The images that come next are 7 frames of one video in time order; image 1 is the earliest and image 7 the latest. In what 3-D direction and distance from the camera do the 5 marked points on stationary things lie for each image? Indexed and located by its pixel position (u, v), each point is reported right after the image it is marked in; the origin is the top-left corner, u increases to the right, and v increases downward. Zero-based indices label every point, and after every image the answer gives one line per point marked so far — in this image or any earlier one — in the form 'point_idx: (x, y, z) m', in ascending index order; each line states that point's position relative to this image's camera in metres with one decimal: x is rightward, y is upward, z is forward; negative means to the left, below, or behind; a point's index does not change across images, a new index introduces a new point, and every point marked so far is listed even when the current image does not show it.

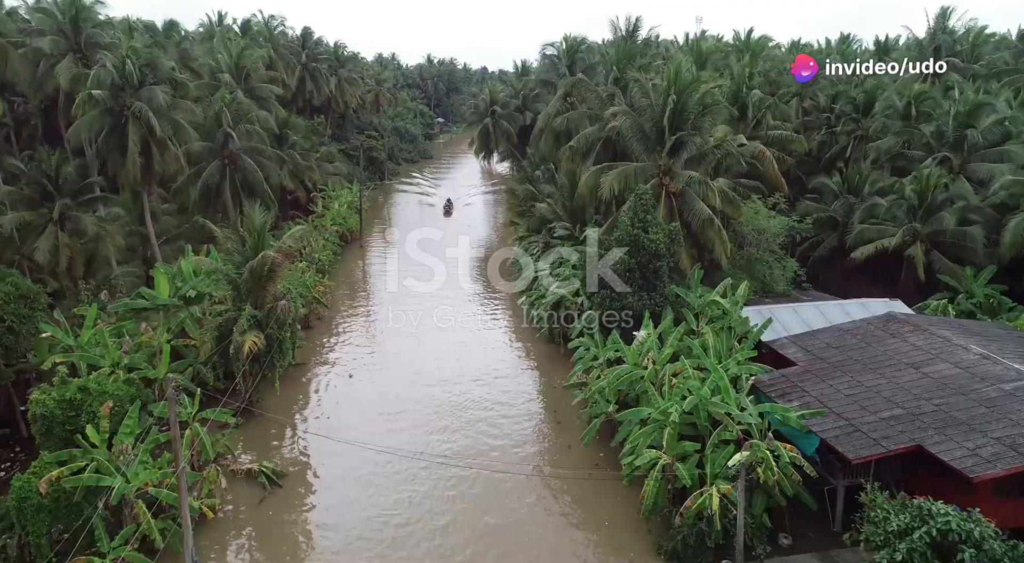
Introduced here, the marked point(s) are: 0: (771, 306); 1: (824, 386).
0: (+5.1, -0.5, +15.0) m
1: (+4.9, -1.6, +11.8) m
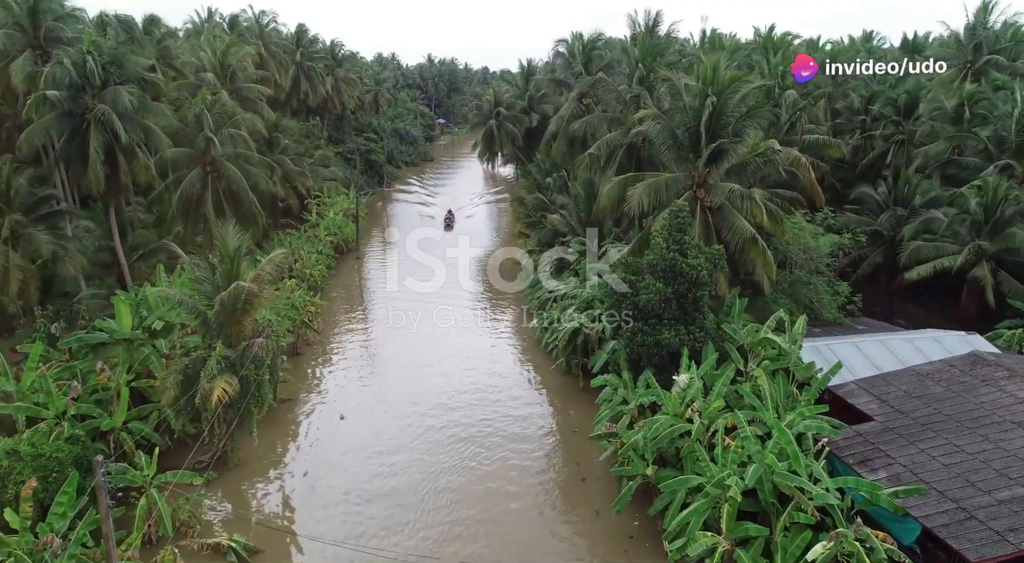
0: (+5.4, -1.0, +12.8) m
1: (+5.2, -2.2, +9.7) m
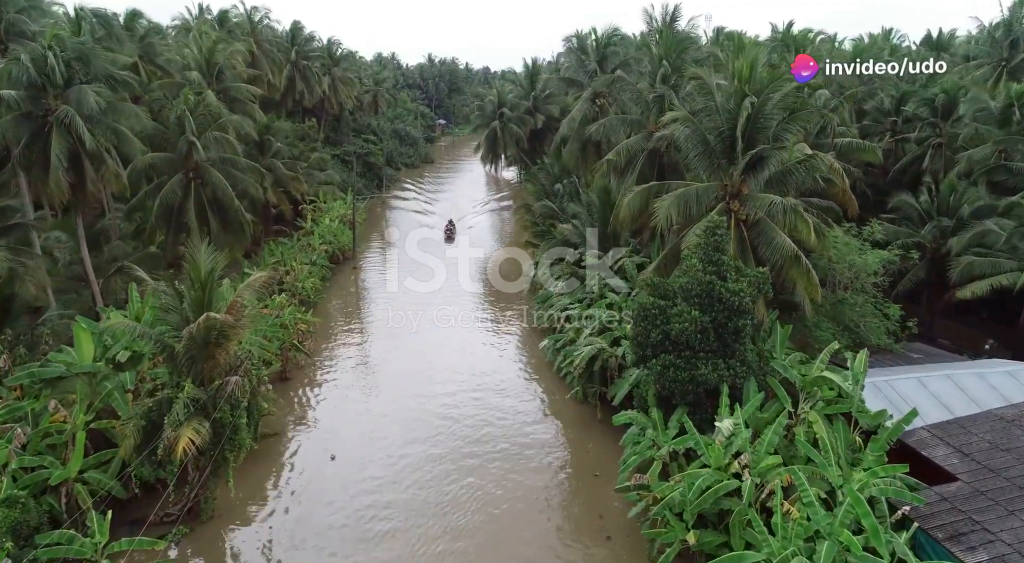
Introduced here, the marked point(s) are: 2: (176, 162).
0: (+5.6, -1.4, +11.2) m
1: (+5.4, -2.6, +8.1) m
2: (-8.8, +3.1, +19.7) m
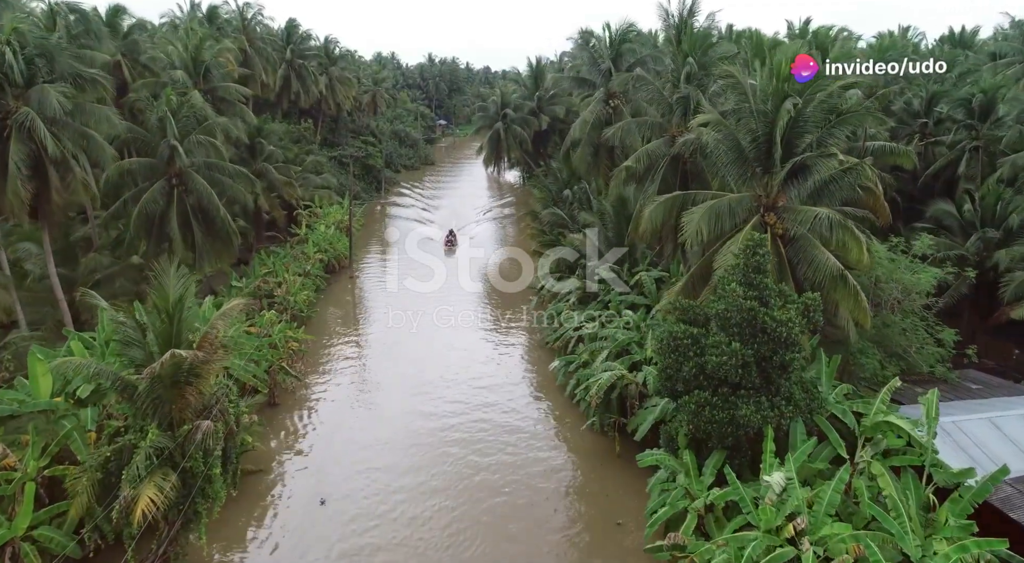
0: (+5.8, -1.8, +9.8) m
1: (+5.6, -2.9, +6.6) m
2: (-8.6, +2.8, +18.3) m
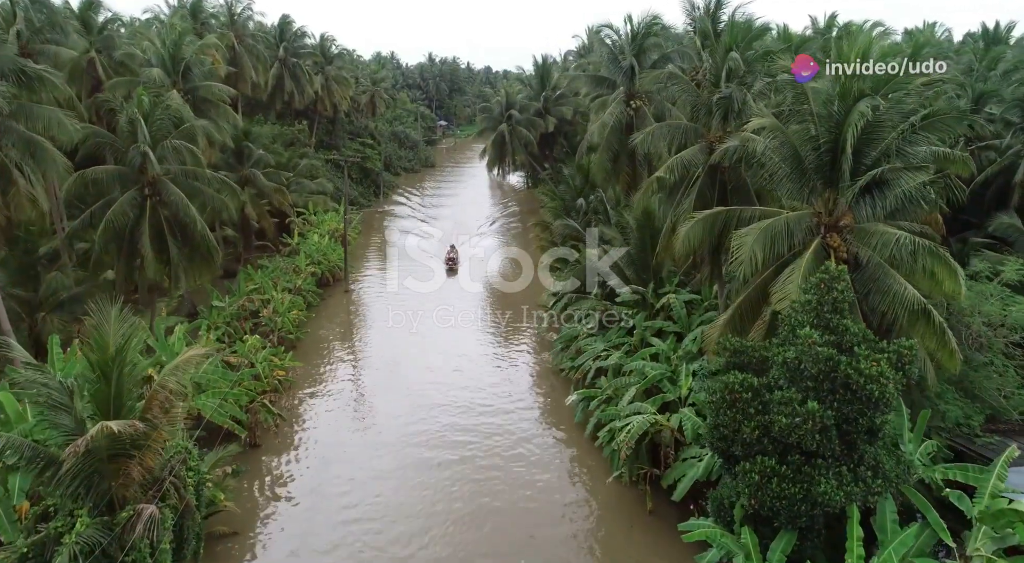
0: (+6.0, -2.2, +7.9) m
1: (+5.8, -3.4, +4.7) m
2: (-8.4, +2.3, +16.4) m
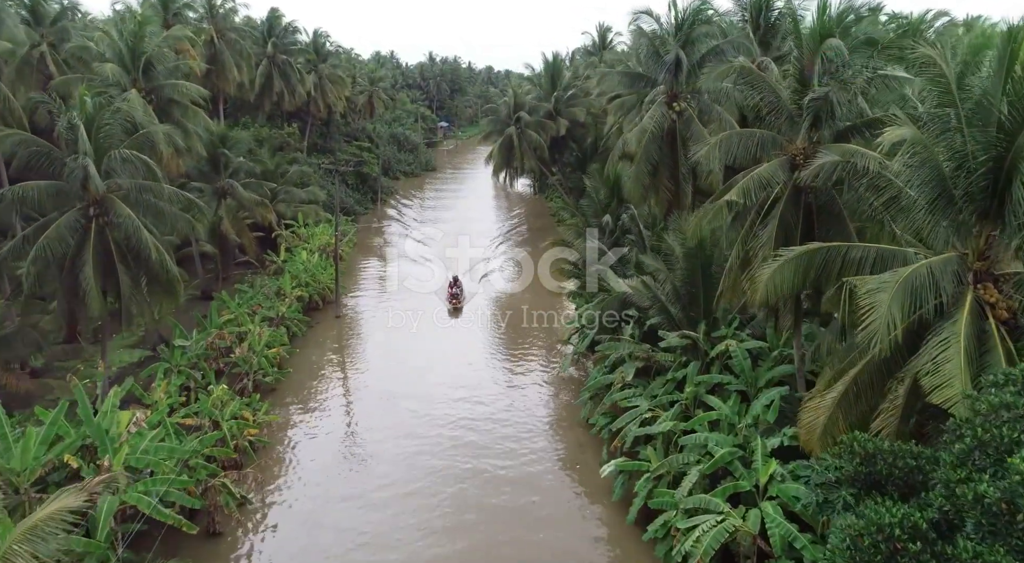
0: (+6.4, -2.9, +5.0) m
1: (+6.2, -4.1, +1.9) m
2: (-8.0, +1.6, +13.6) m
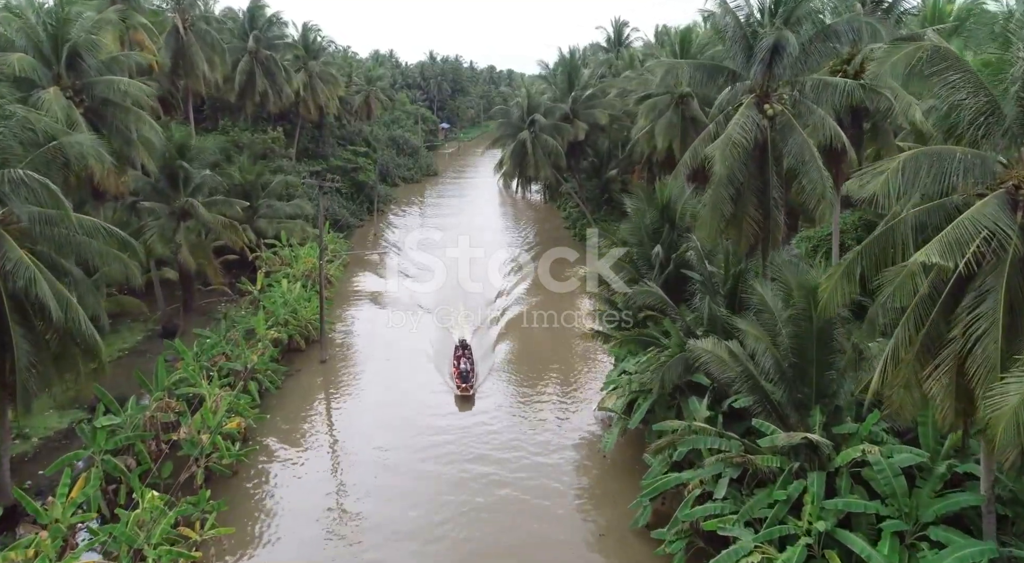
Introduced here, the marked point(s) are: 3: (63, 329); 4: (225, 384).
0: (+6.9, -3.8, +1.2) m
1: (+6.7, -5.0, -1.9) m
2: (-7.5, +0.7, +9.8) m
3: (-6.5, -0.7, +10.9) m
4: (-5.5, -1.9, +14.4) m
